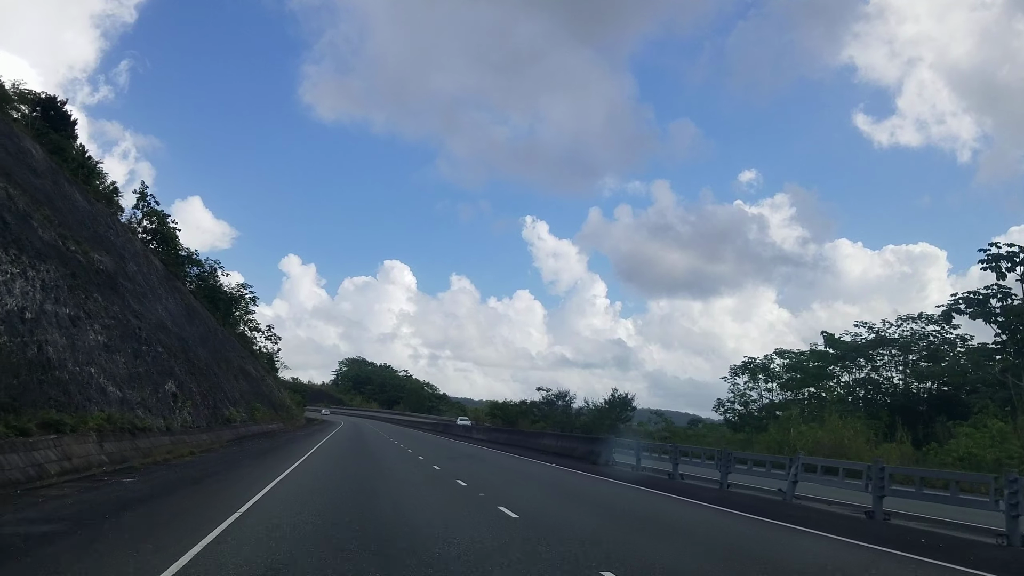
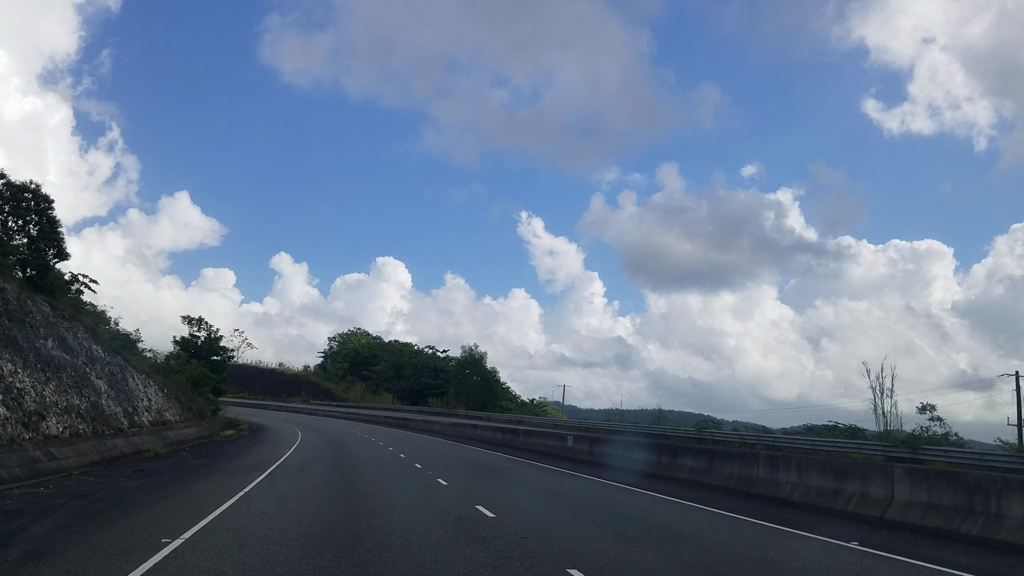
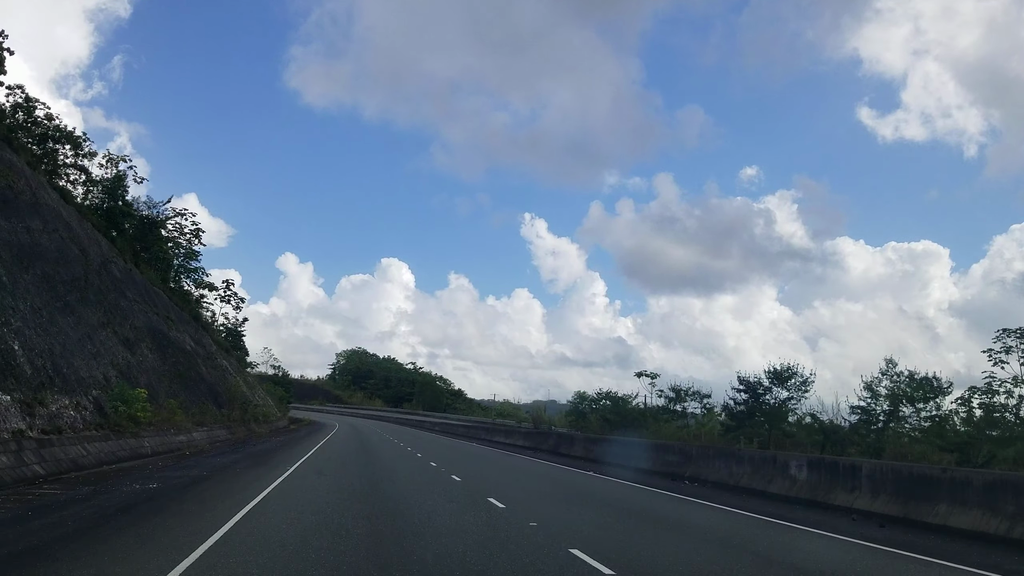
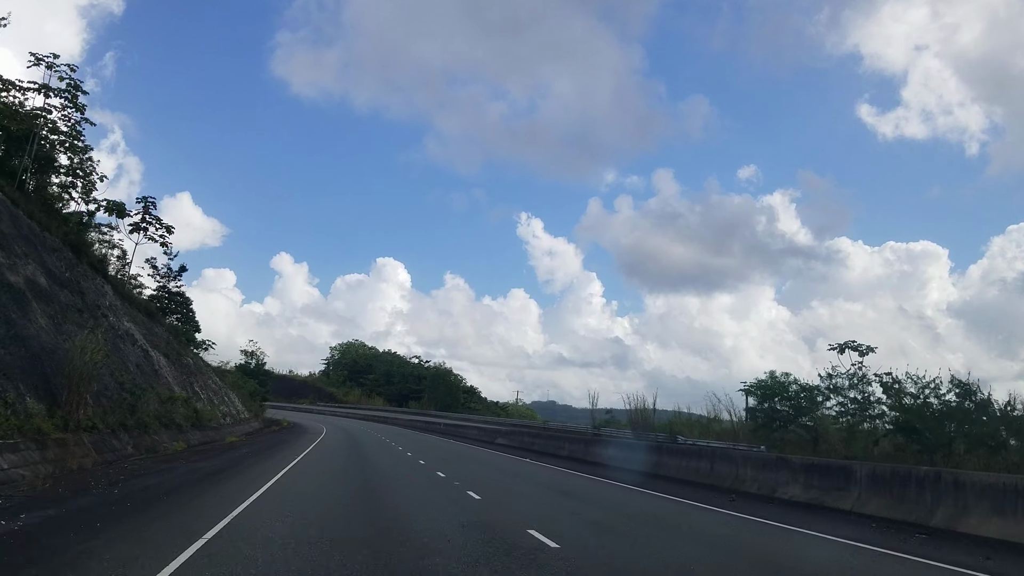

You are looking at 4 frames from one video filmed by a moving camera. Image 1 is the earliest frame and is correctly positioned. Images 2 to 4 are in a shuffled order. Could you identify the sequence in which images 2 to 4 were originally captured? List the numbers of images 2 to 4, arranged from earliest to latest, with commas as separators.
3, 4, 2
